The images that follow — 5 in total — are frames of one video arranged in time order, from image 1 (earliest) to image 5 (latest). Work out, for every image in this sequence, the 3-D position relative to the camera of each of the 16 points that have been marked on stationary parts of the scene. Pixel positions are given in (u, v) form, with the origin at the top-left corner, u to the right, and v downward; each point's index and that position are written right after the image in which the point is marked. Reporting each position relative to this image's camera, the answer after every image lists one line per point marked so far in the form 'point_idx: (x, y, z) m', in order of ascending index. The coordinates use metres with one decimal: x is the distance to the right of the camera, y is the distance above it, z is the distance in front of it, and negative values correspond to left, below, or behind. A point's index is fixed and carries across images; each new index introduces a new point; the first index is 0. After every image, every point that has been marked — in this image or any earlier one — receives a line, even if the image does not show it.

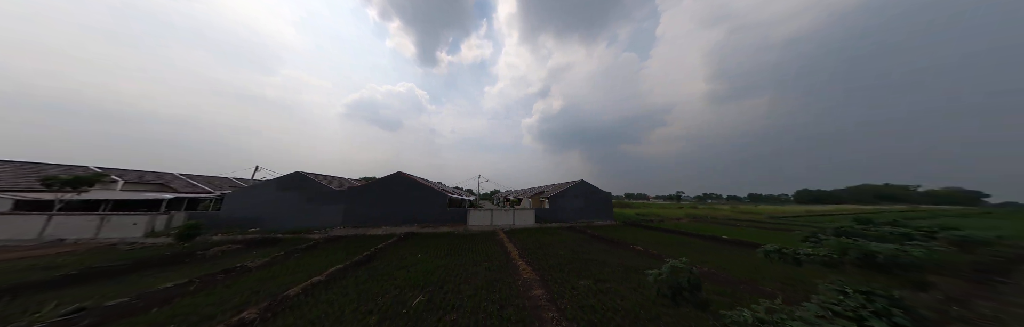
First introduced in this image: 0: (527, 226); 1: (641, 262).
0: (+1.5, -5.4, +15.9) m
1: (+6.4, -4.8, +8.9) m
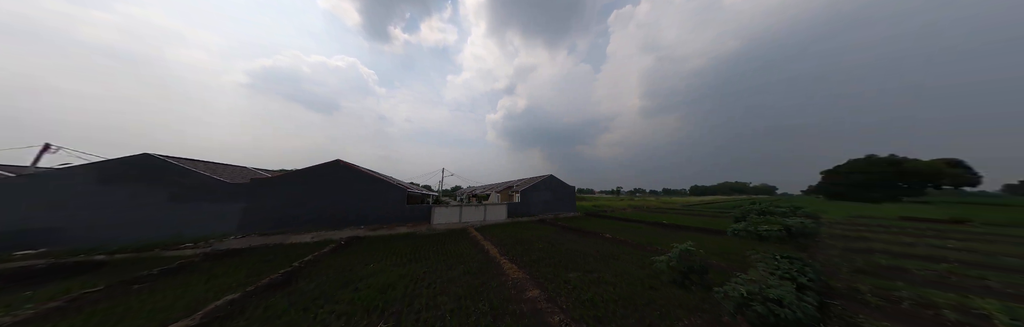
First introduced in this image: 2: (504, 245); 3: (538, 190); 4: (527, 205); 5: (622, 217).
0: (-1.1, -4.8, +15.0) m
1: (+5.3, -4.3, +9.3) m
2: (-0.4, -4.2, +9.5) m
3: (+2.7, -2.7, +18.5) m
4: (+1.5, -4.0, +17.7) m
5: (+11.6, -5.7, +19.6) m
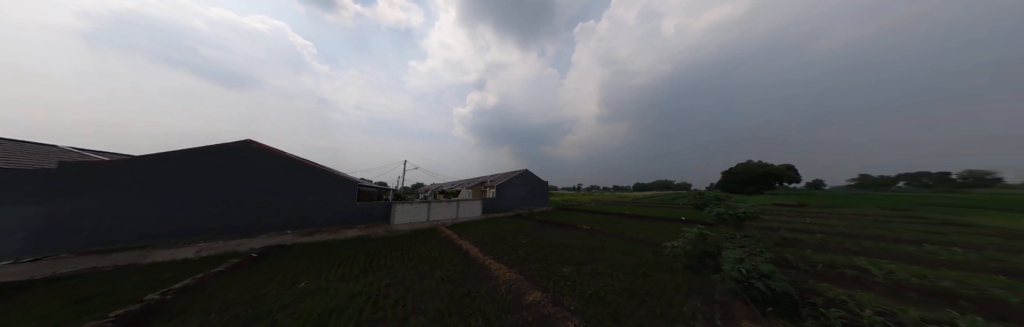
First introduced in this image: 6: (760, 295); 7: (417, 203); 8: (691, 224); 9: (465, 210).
0: (-3.0, -4.2, +13.7) m
1: (+4.3, -3.8, +9.3) m
2: (-1.3, -3.6, +8.4) m
3: (0.0, -2.1, +17.9) m
4: (-1.0, -3.4, +16.8) m
5: (+8.6, -5.2, +20.6) m
6: (+5.3, -2.8, +3.9) m
7: (-6.0, -2.5, +11.7) m
8: (+12.7, -4.4, +13.2) m
9: (-3.5, -3.5, +13.8) m
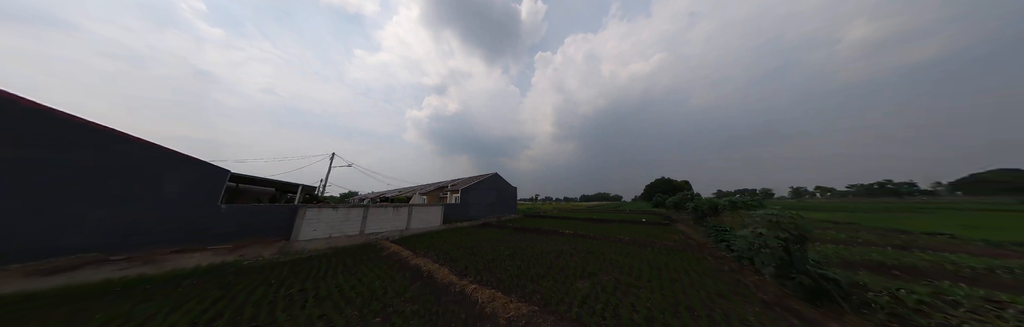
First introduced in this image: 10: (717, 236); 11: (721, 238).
0: (-4.9, -3.9, +10.6) m
1: (+3.3, -3.5, +8.1) m
2: (-1.9, -3.1, +5.9) m
3: (-2.9, -2.2, +15.5) m
4: (-3.7, -3.4, +14.1) m
5: (+4.7, -5.8, +19.9) m
6: (+5.5, -2.2, +3.2) m
7: (-7.3, -2.0, +8.1) m
8: (+10.5, -4.6, +13.8) m
9: (-5.4, -3.2, +10.6) m
10: (+7.8, -2.8, +7.0) m
11: (+7.5, -2.7, +6.6) m
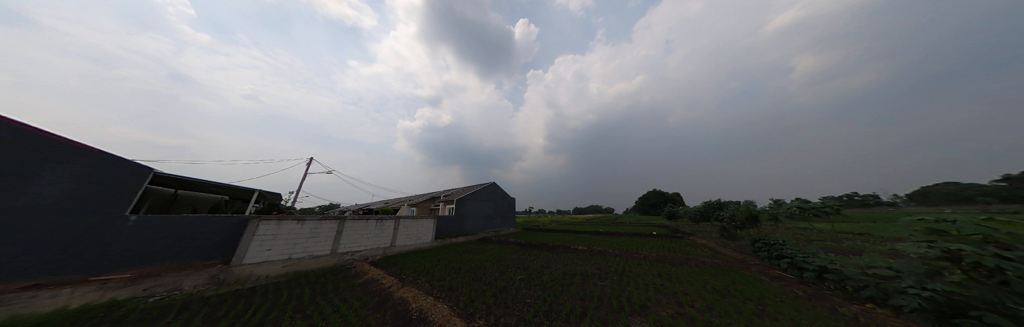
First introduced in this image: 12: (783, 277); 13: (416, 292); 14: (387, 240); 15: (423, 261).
0: (-4.7, -4.1, +9.0) m
1: (+3.7, -3.7, +6.8) m
2: (-1.5, -3.0, +4.4) m
3: (-2.8, -2.8, +14.1) m
4: (-3.6, -3.9, +12.6) m
5: (+4.6, -6.7, +18.5) m
6: (+6.1, -2.0, +2.1) m
7: (-6.9, -2.0, +6.5) m
8: (+10.6, -5.2, +12.7) m
9: (-5.1, -3.4, +9.0) m
10: (+8.2, -2.9, +6.0) m
11: (+7.9, -2.7, +5.6) m
12: (+7.4, -3.1, +5.0) m
13: (-2.3, -3.0, +4.2) m
14: (-5.5, -3.4, +8.2) m
15: (-3.5, -3.8, +7.4) m
